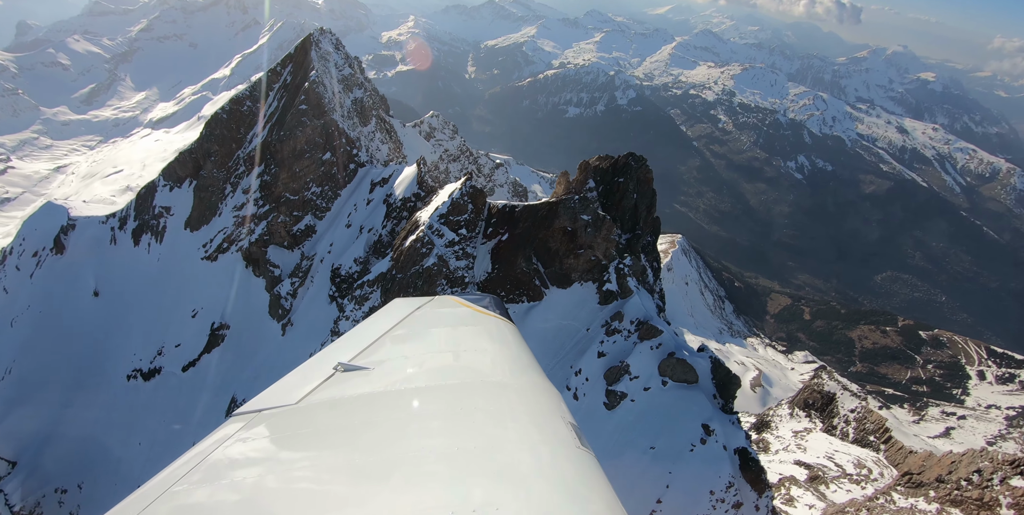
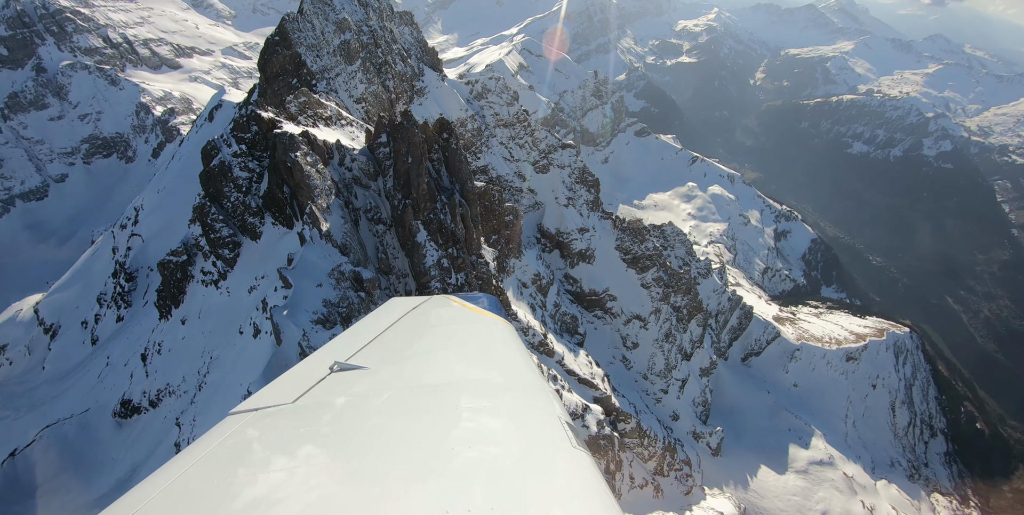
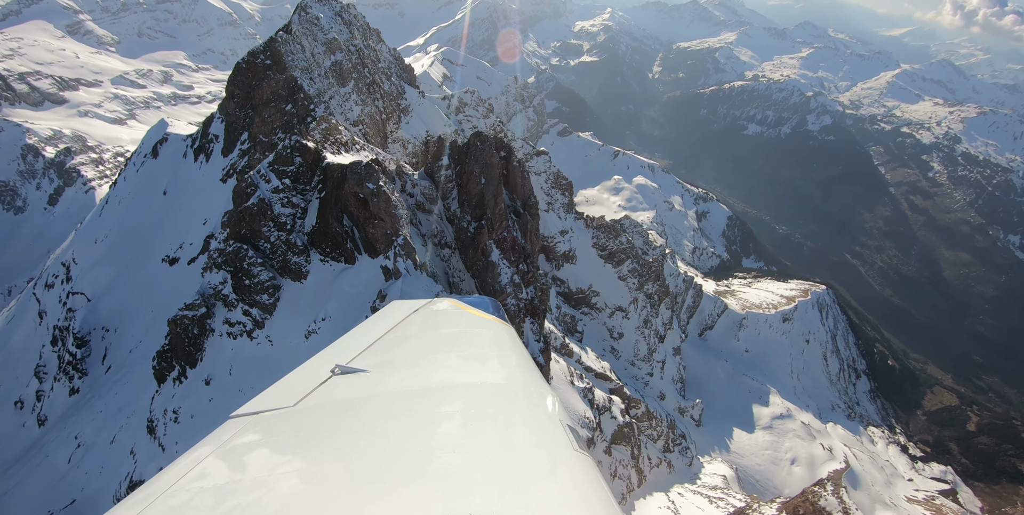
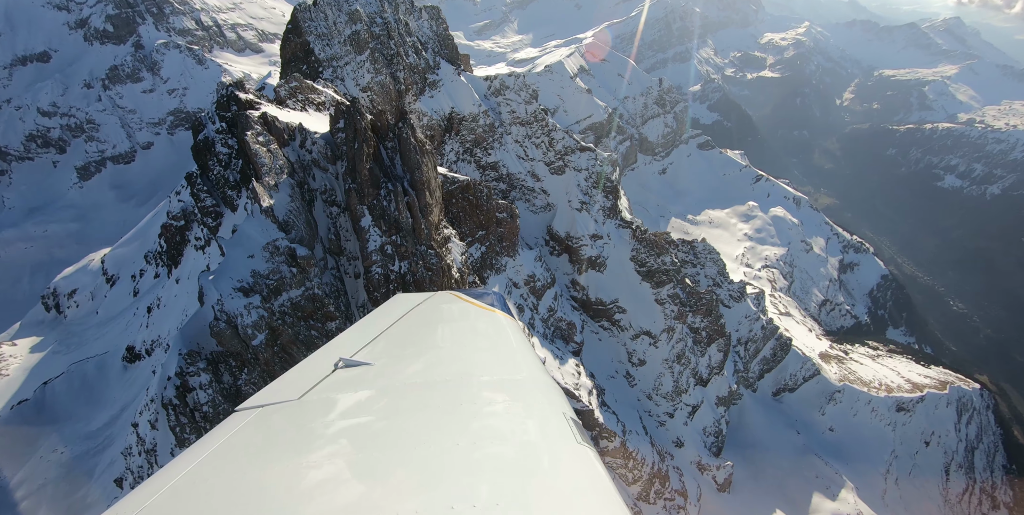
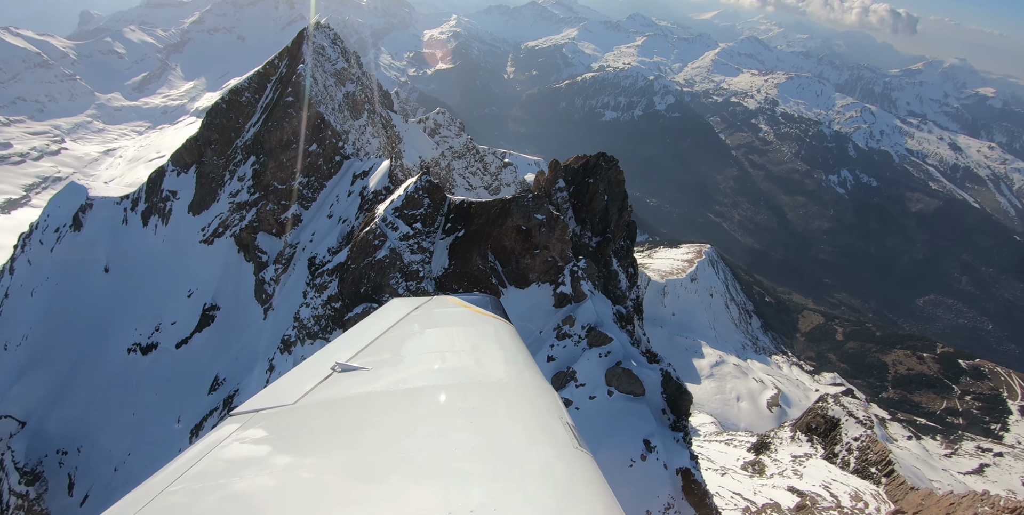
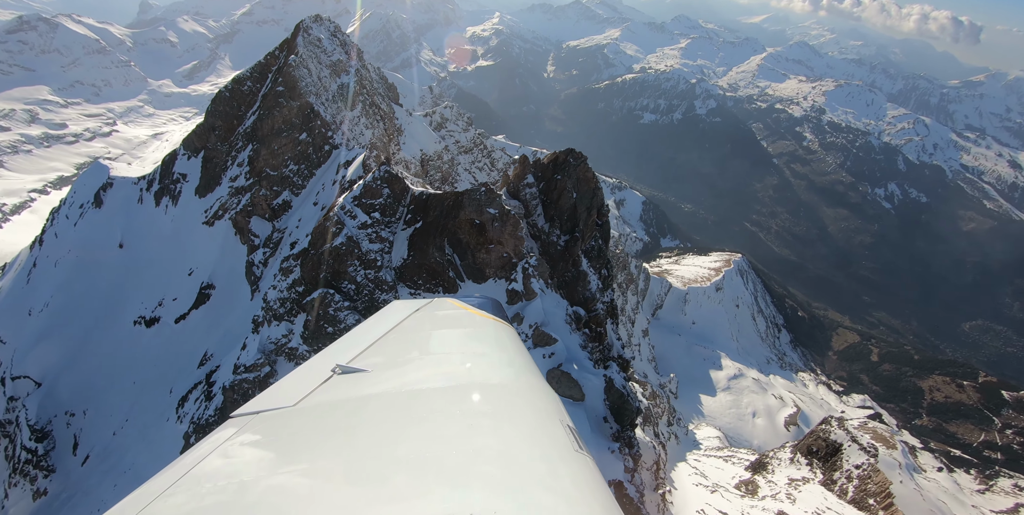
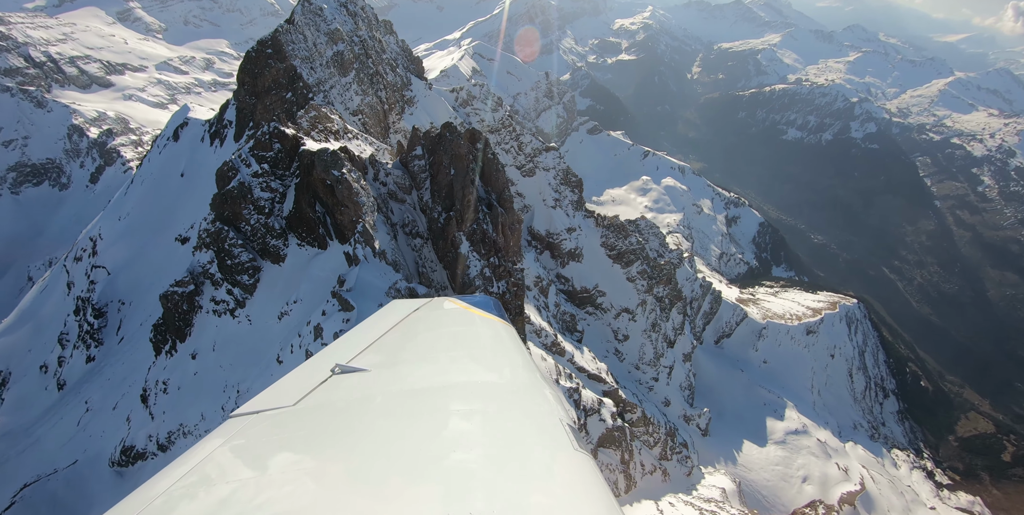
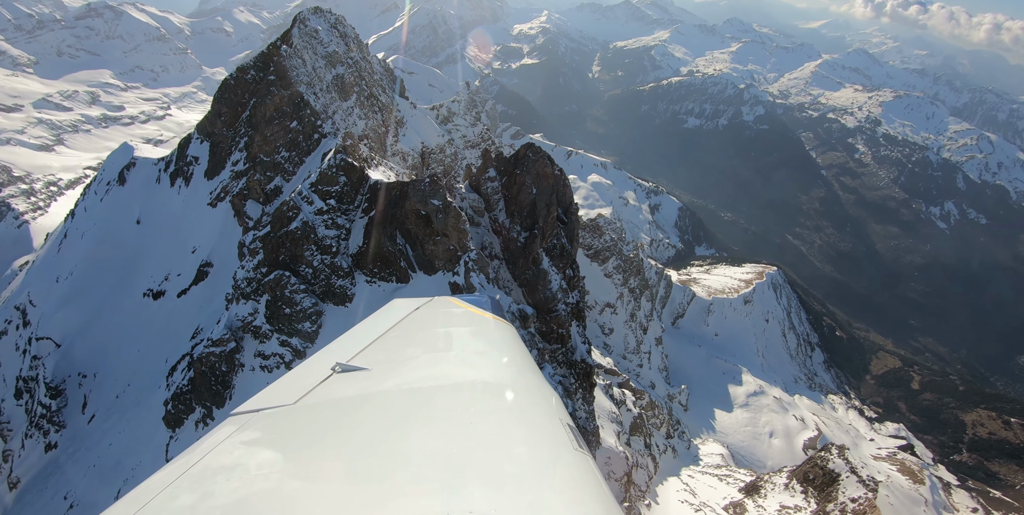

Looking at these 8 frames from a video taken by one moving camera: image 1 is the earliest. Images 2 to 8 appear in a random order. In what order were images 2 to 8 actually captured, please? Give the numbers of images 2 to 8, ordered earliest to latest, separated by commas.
5, 6, 8, 3, 7, 2, 4
